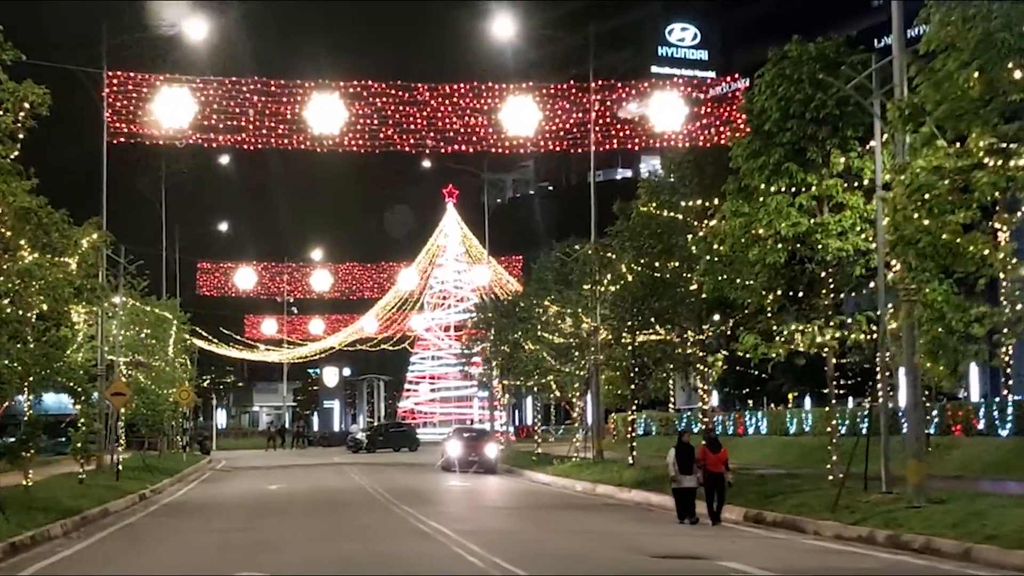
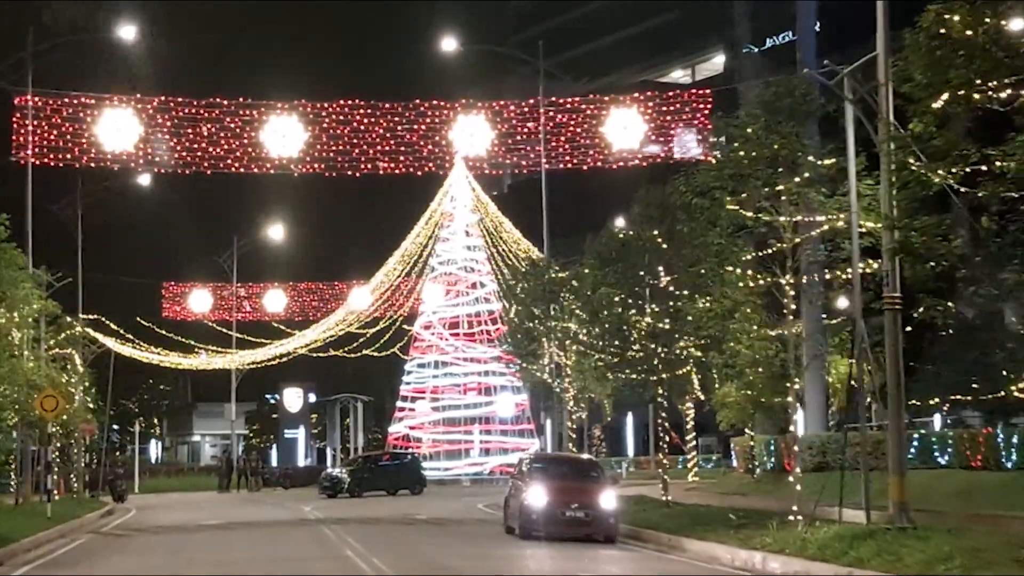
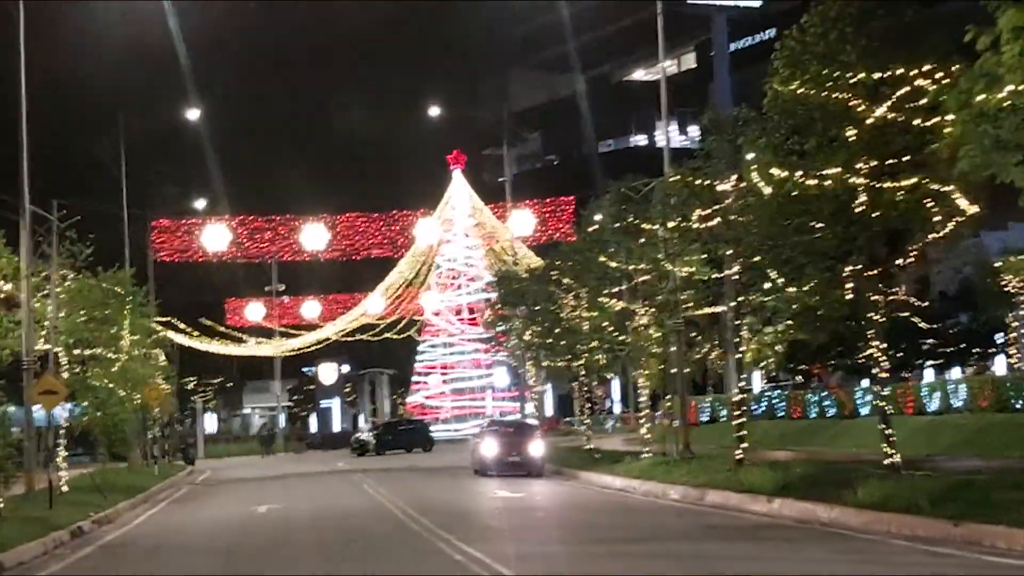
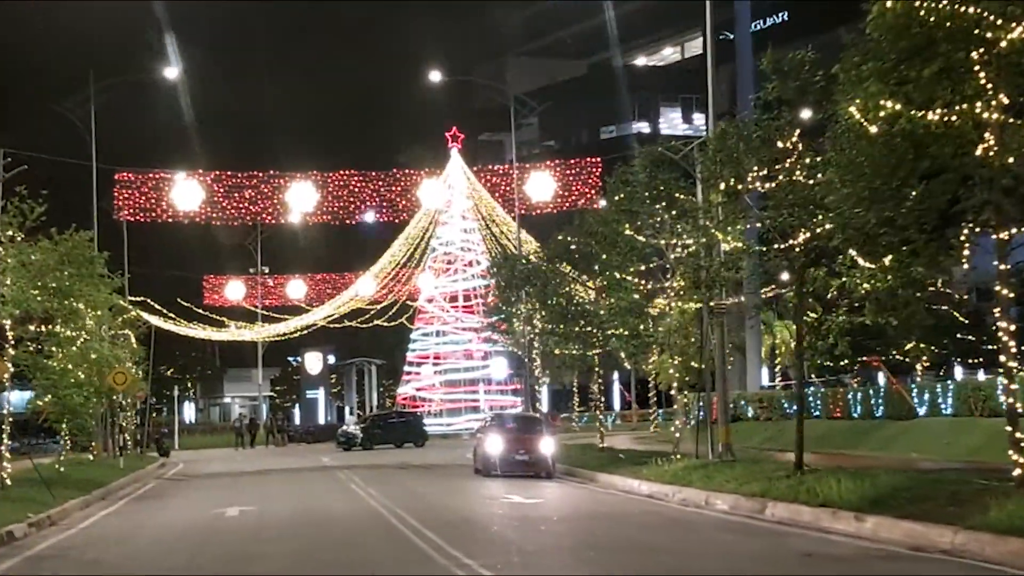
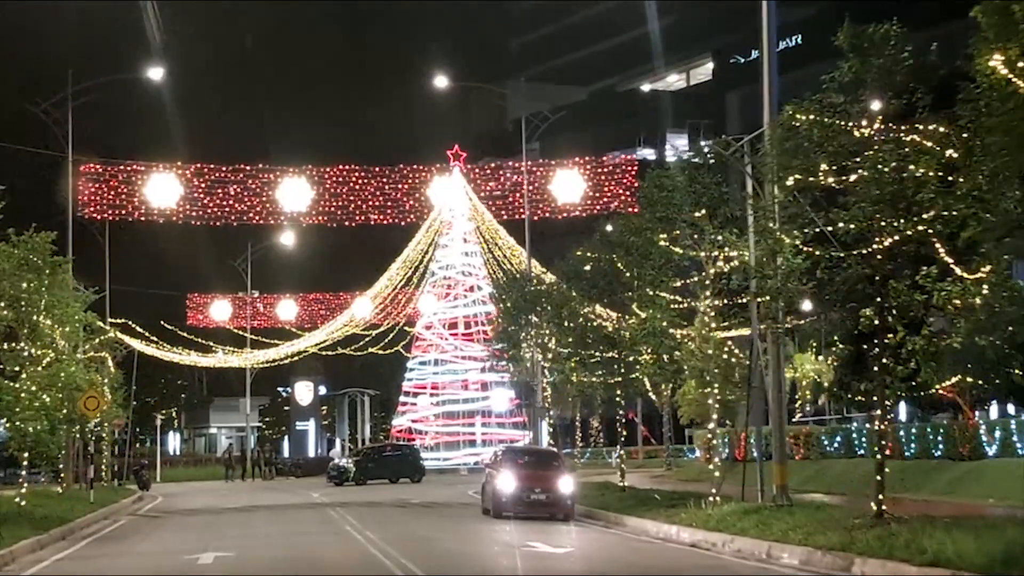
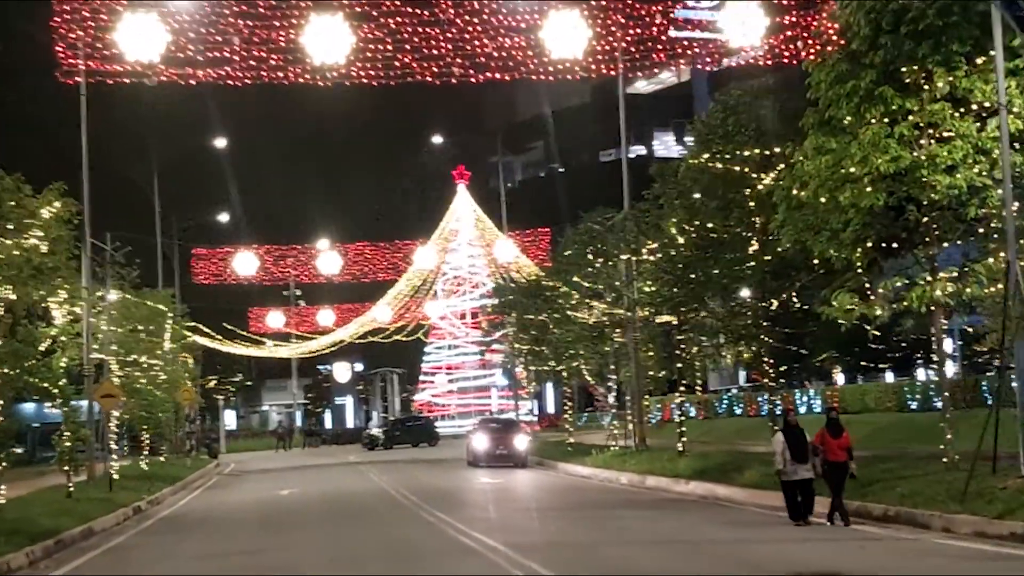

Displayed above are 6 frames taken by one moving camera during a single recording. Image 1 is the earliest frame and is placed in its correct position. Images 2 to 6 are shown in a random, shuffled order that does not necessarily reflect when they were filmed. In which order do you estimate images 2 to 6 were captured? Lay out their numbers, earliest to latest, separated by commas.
6, 3, 4, 5, 2
